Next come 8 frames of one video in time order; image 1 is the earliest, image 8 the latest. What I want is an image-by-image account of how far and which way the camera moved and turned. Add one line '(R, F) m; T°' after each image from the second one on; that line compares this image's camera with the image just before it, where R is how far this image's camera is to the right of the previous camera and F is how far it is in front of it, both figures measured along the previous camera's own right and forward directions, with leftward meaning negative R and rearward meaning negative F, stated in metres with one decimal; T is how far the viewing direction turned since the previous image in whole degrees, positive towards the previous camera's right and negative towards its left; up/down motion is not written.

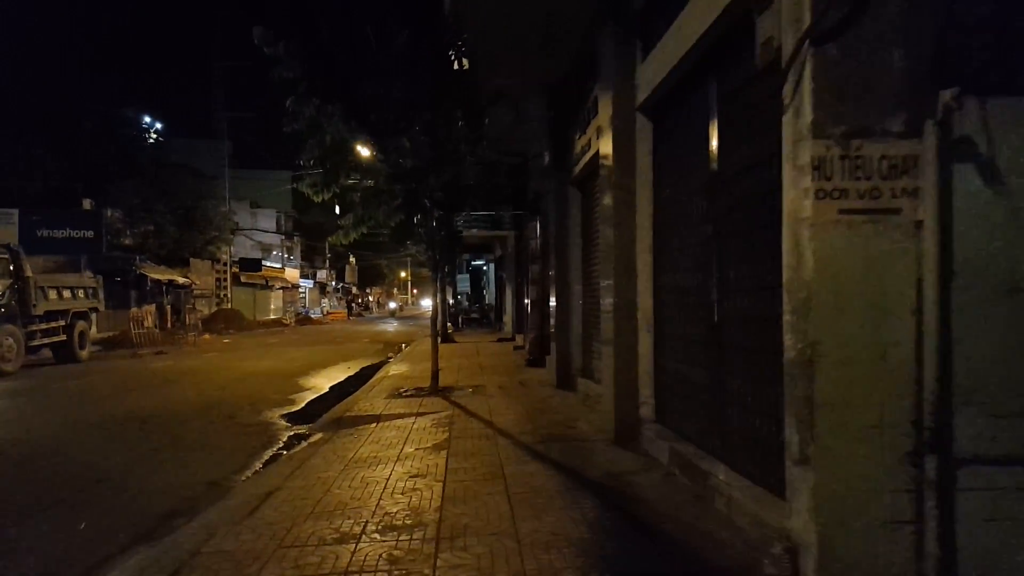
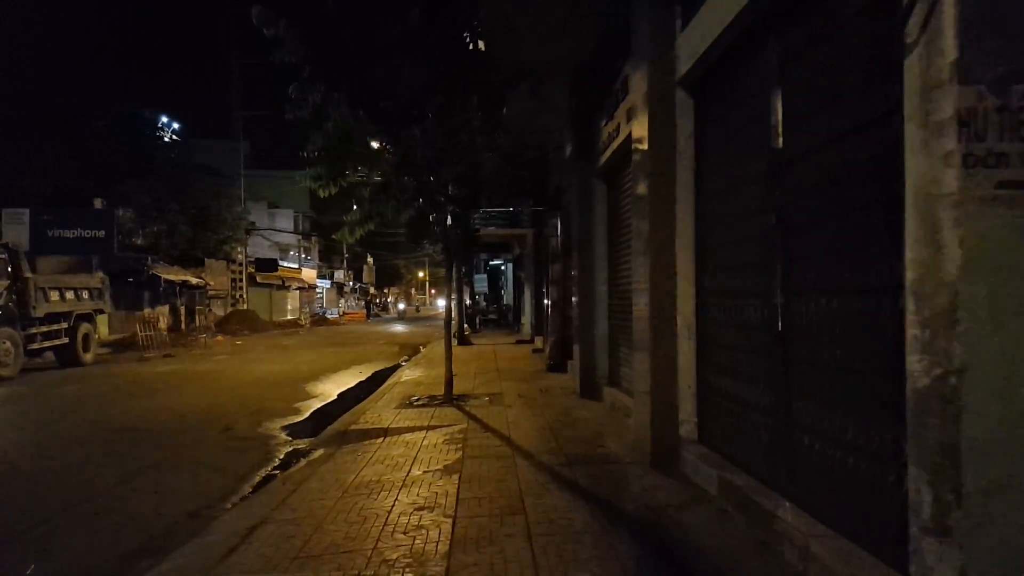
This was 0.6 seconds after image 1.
(0.0, +0.9) m; -1°
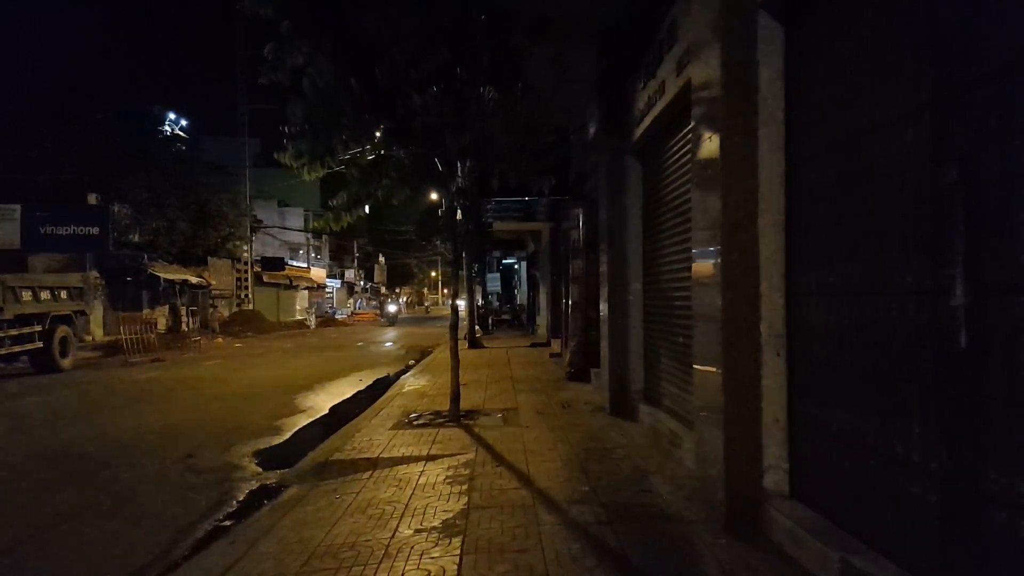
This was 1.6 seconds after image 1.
(-0.1, +1.7) m; -1°
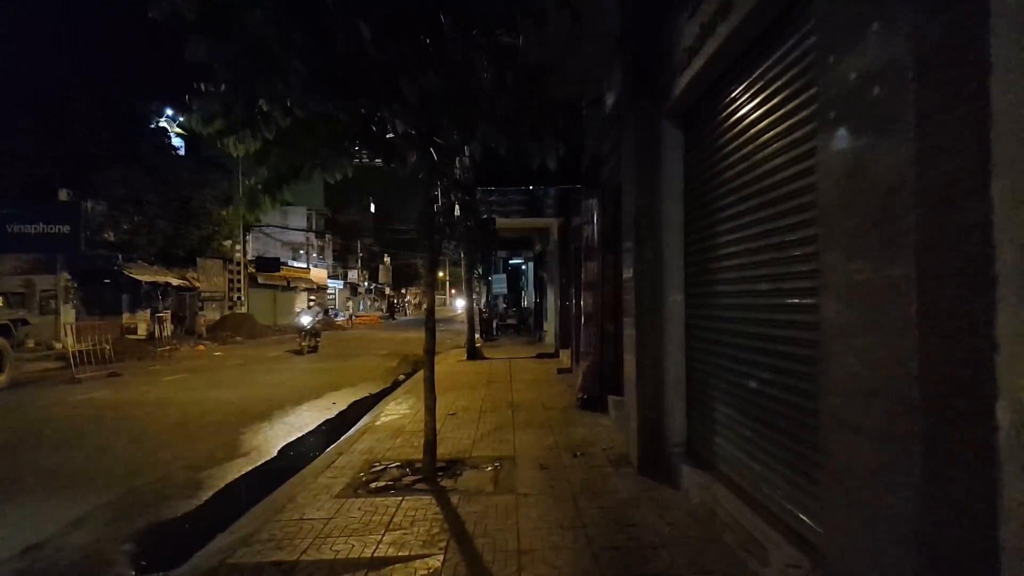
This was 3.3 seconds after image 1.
(+0.1, +2.4) m; -1°
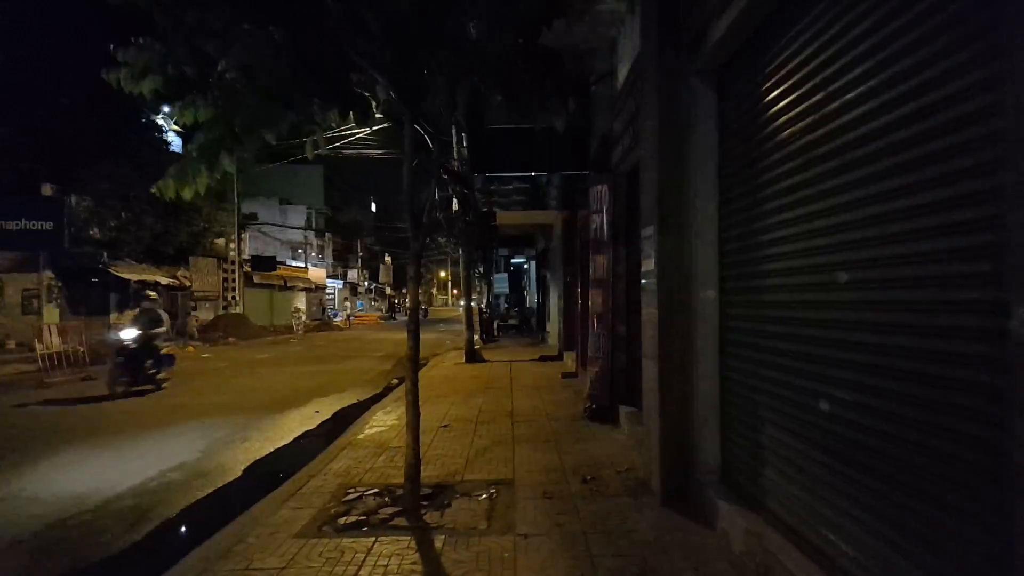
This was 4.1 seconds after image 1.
(0.0, +1.1) m; 0°
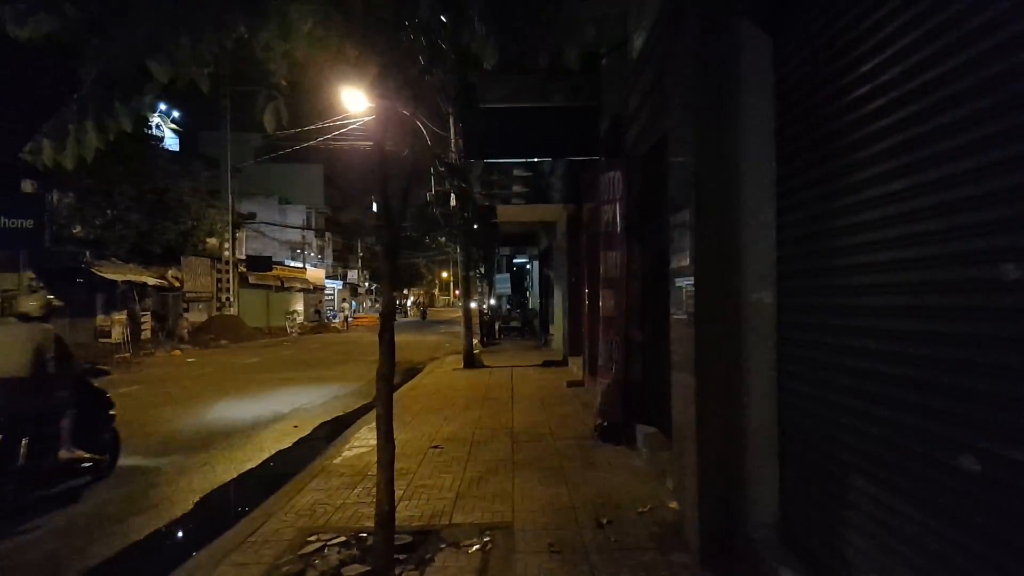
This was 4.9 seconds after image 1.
(0.0, +1.2) m; 0°
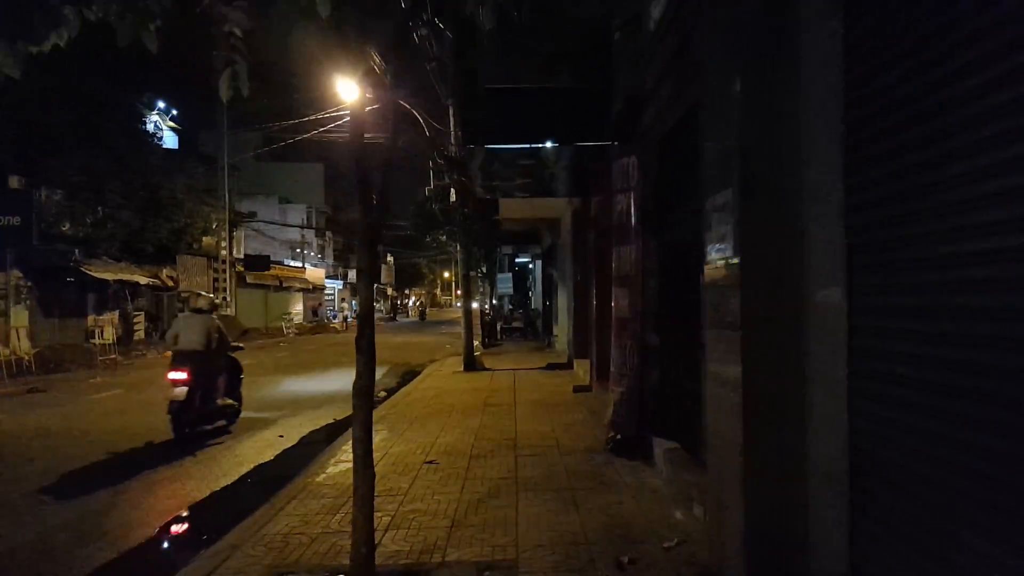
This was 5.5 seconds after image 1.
(0.0, +0.8) m; 0°
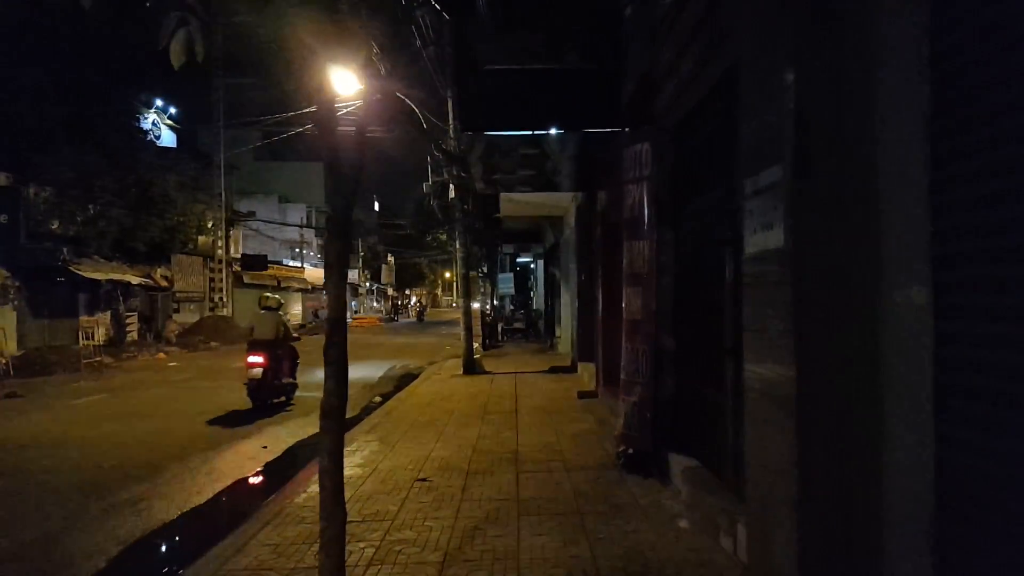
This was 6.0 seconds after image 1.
(0.0, +0.7) m; 0°
